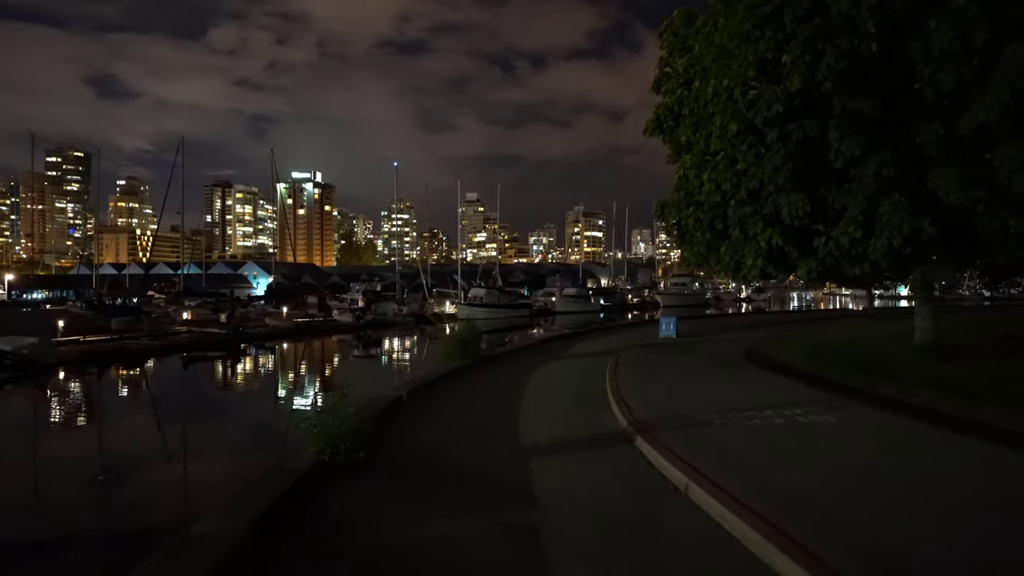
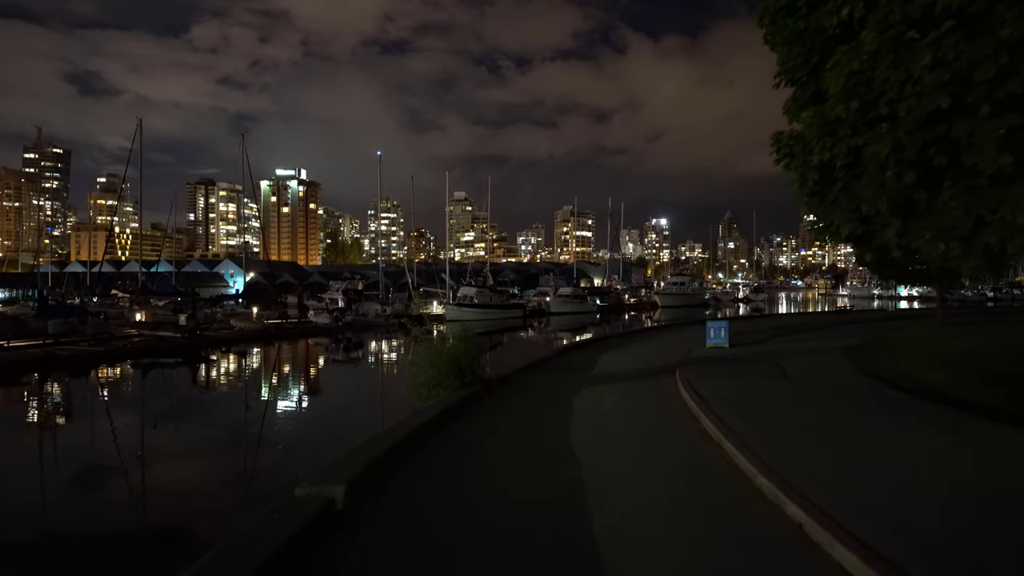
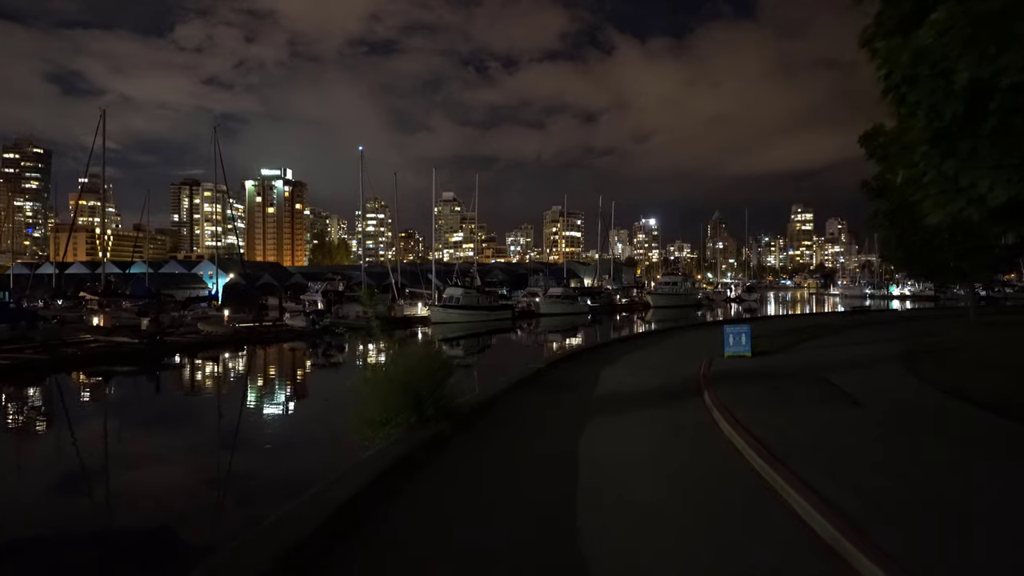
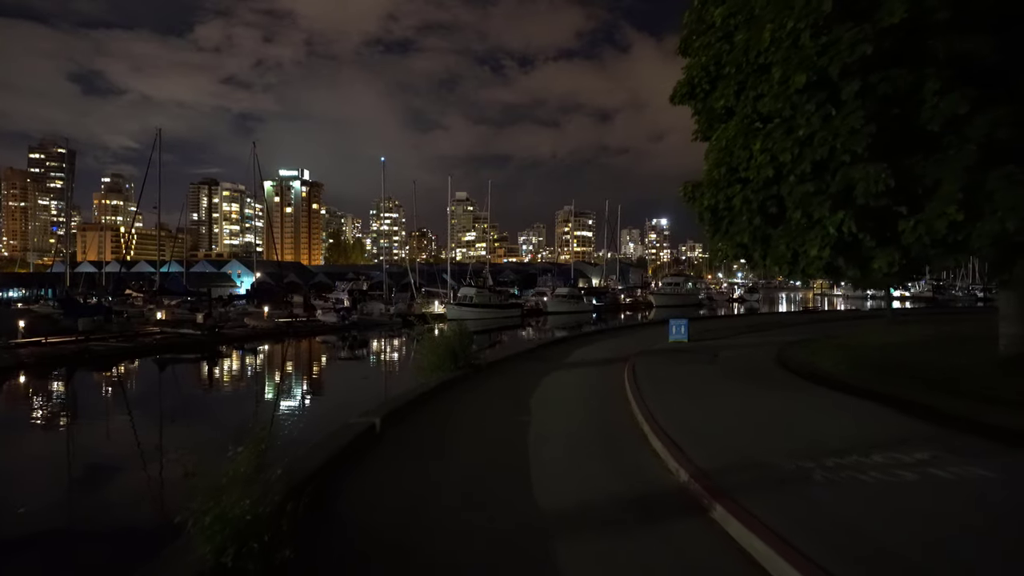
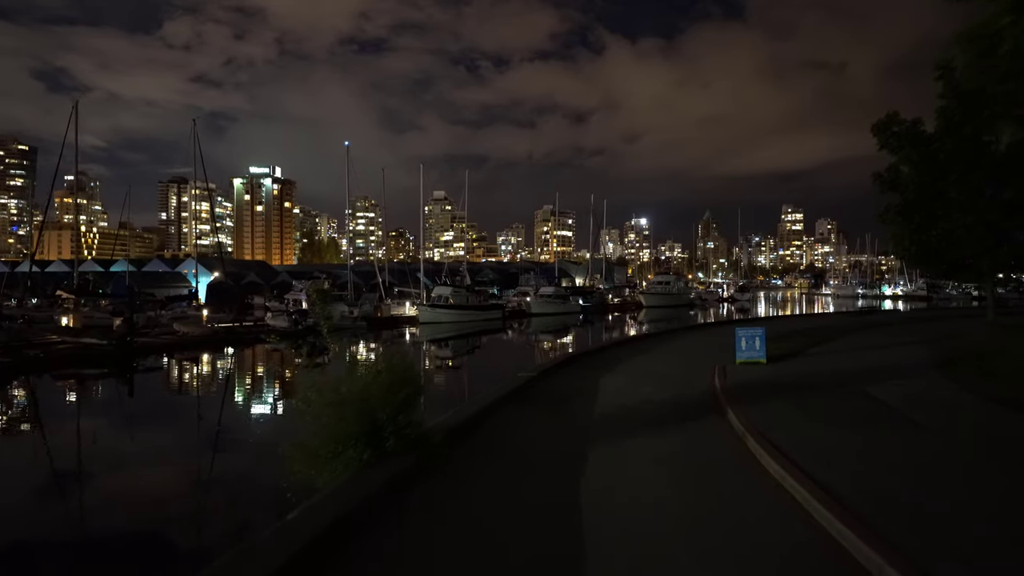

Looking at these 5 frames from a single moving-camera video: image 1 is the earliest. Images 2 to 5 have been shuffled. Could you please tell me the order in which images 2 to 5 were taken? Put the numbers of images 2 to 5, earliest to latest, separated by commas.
4, 2, 3, 5
